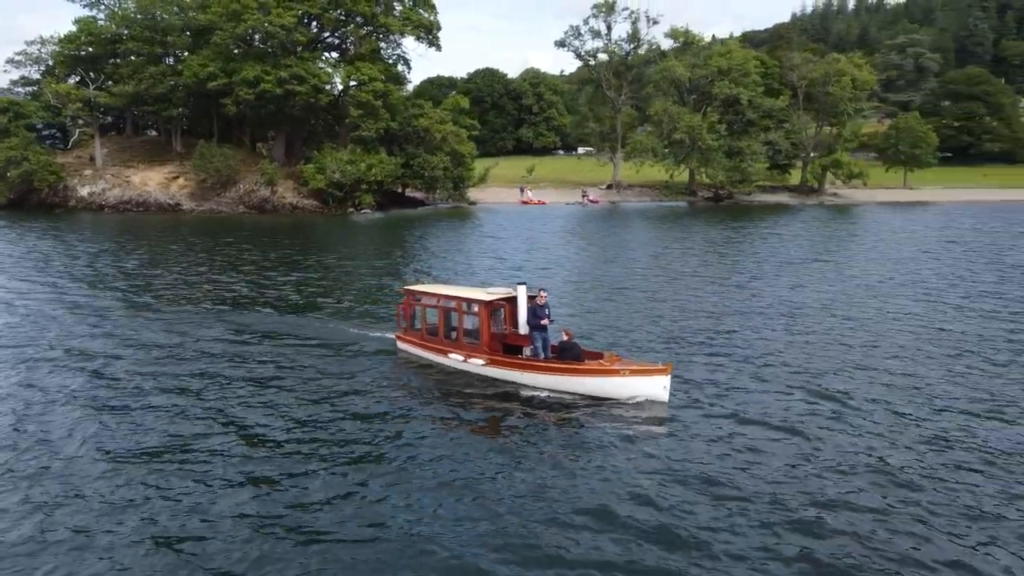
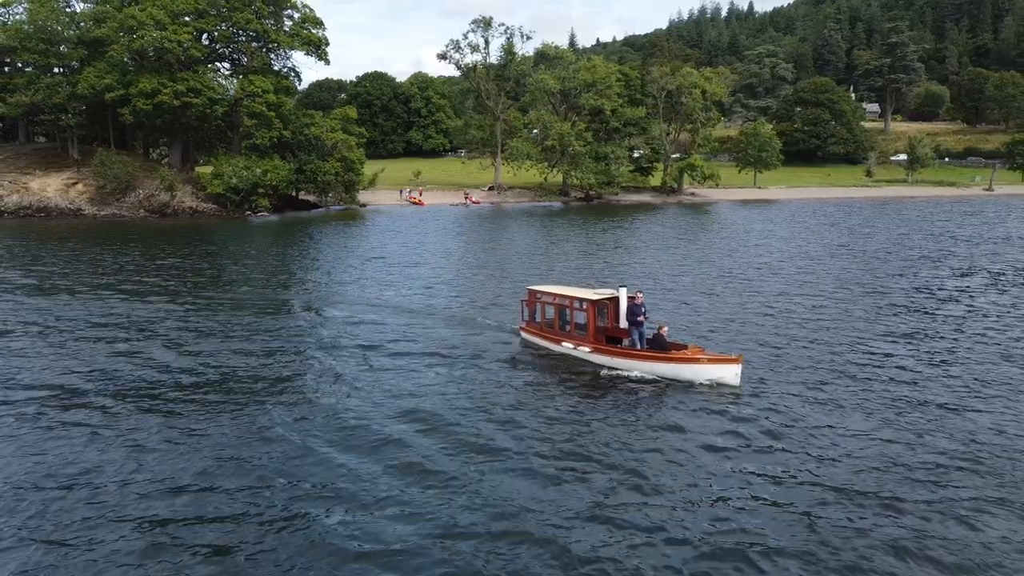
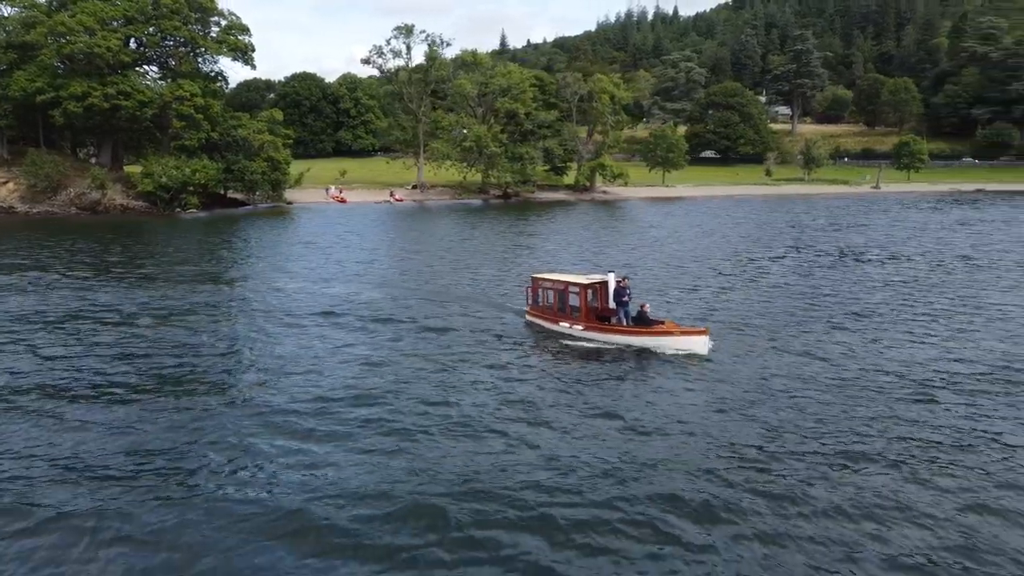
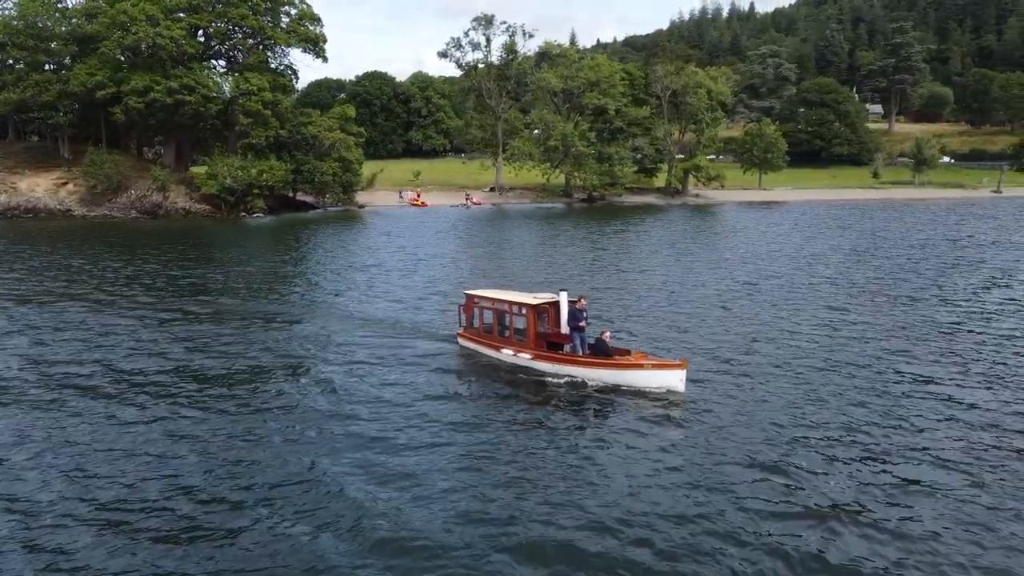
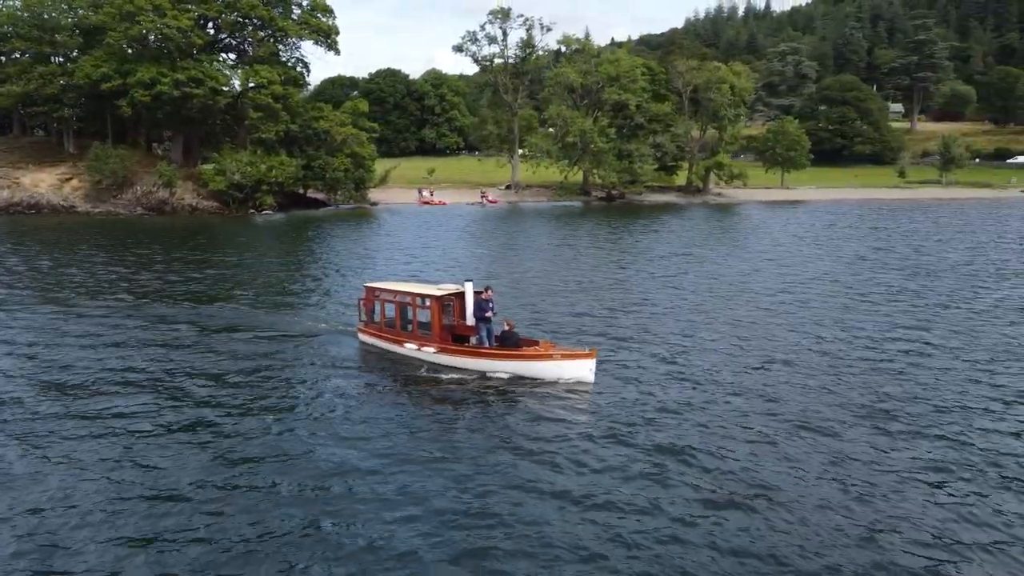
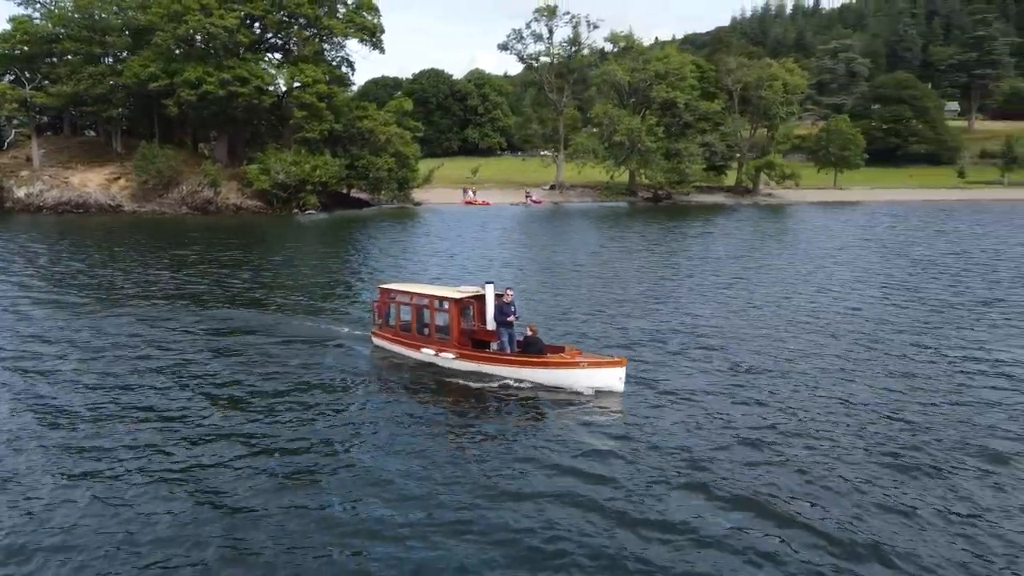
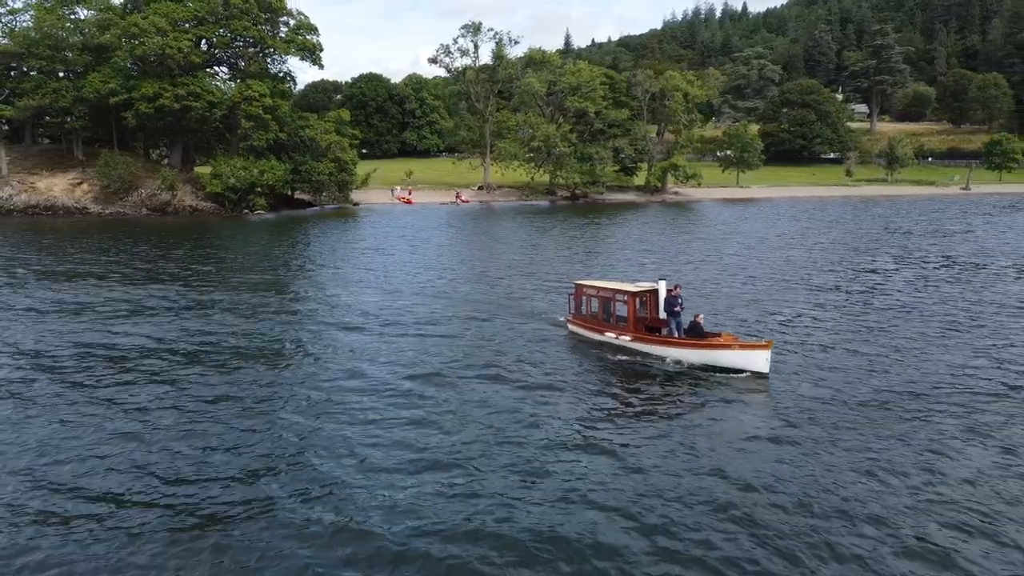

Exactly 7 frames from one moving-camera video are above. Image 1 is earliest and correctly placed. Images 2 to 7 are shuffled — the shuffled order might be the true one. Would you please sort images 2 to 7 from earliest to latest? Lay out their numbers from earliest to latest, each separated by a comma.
6, 5, 4, 2, 7, 3
